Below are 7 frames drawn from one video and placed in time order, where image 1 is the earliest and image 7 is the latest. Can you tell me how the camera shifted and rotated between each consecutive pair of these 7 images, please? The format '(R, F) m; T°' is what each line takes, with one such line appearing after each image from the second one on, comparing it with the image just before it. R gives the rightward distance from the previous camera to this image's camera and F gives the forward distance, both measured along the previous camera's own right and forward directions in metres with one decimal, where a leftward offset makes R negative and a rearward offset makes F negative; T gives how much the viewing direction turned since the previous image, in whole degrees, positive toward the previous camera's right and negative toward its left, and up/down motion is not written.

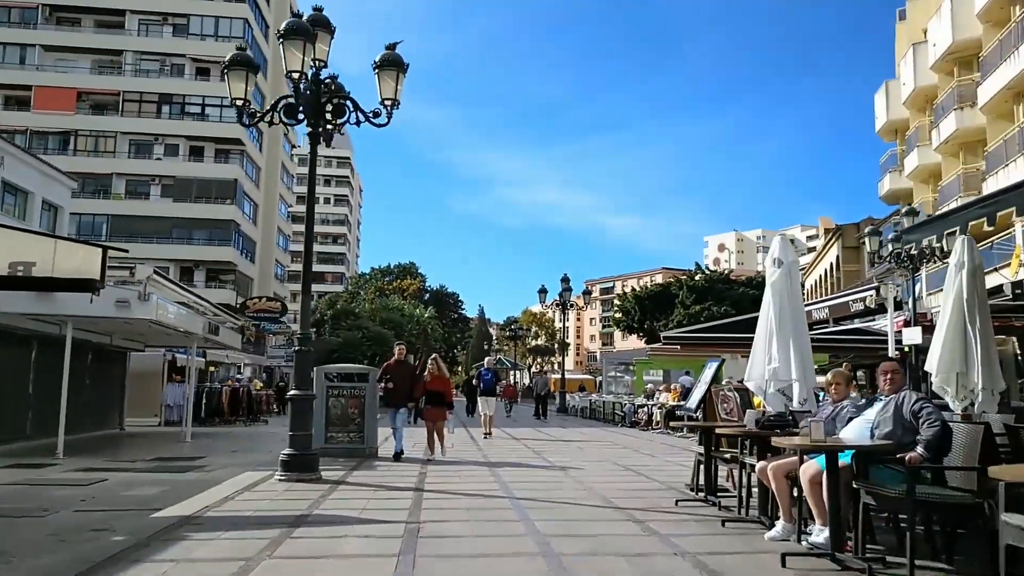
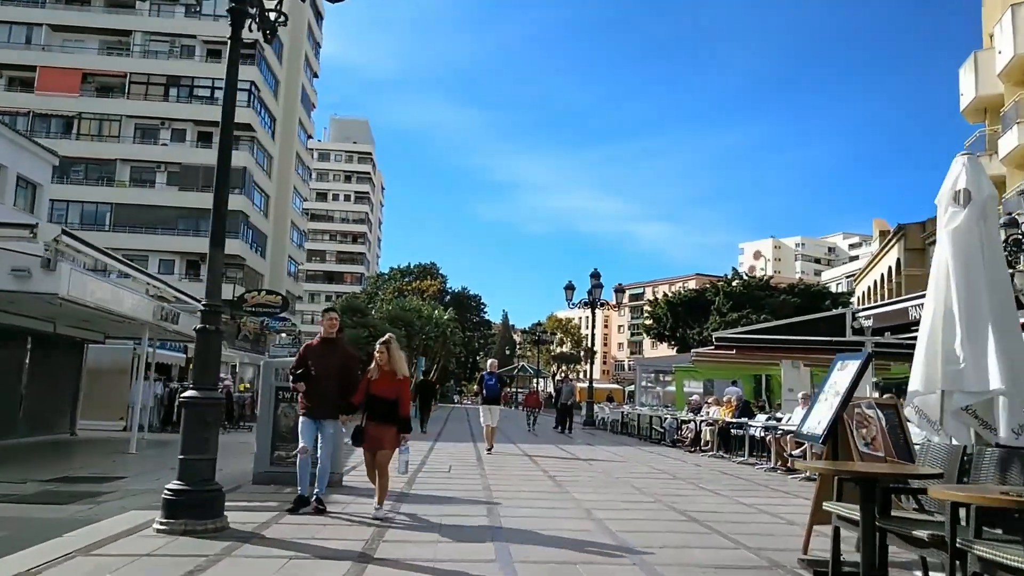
(+0.1, +3.7) m; -2°
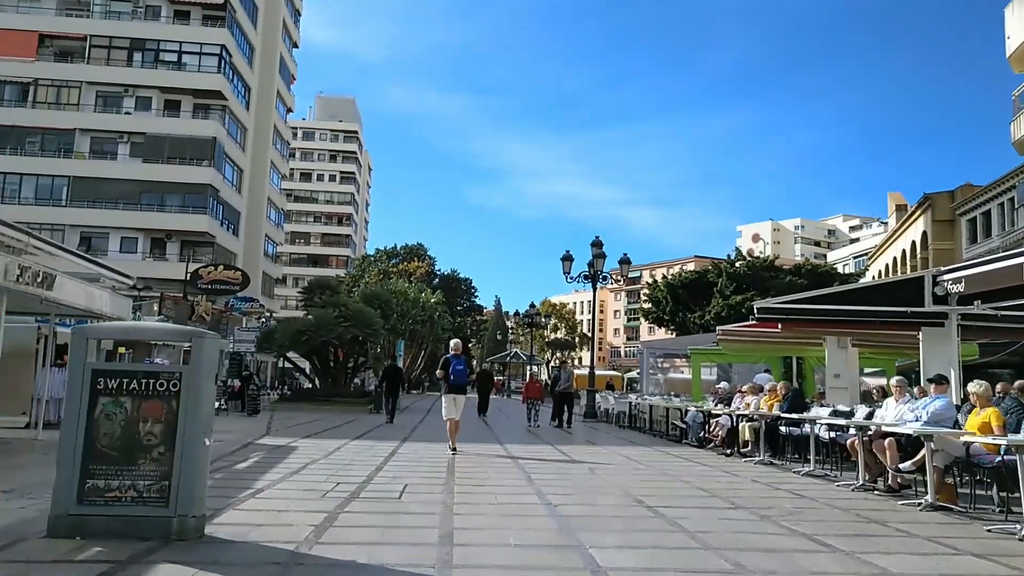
(+0.1, +3.7) m; +1°
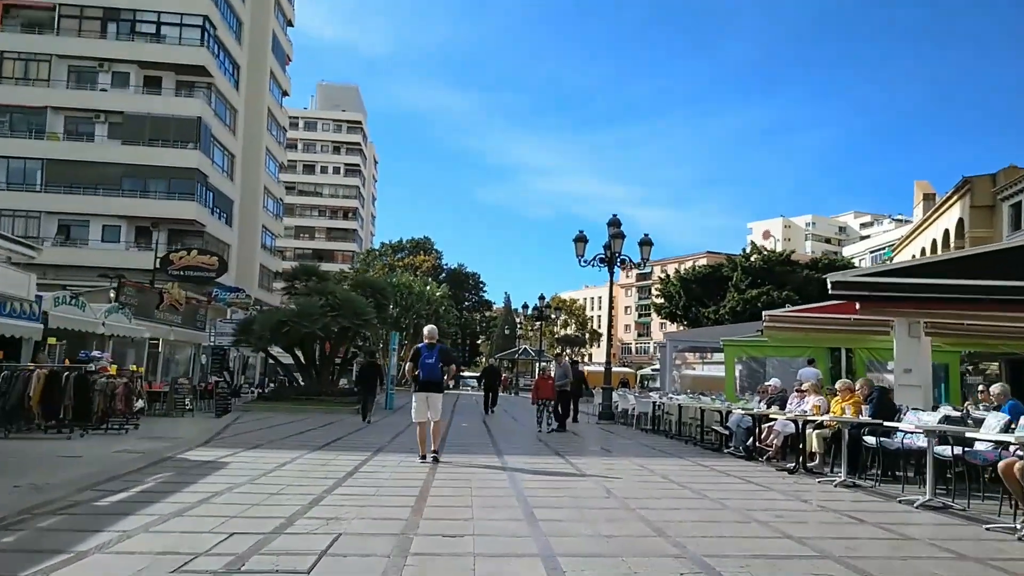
(+0.1, +2.9) m; -1°
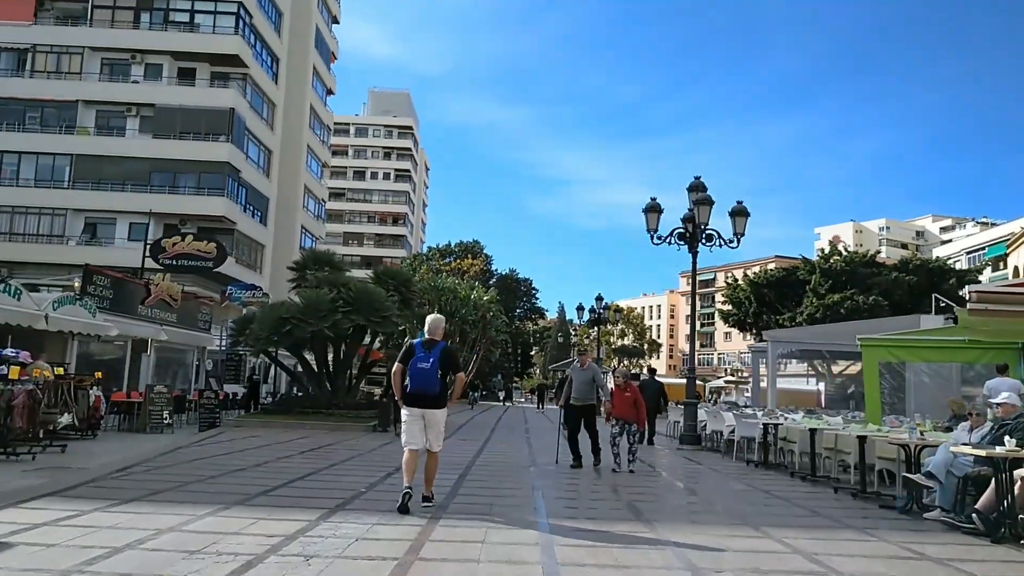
(0.0, +4.8) m; -4°
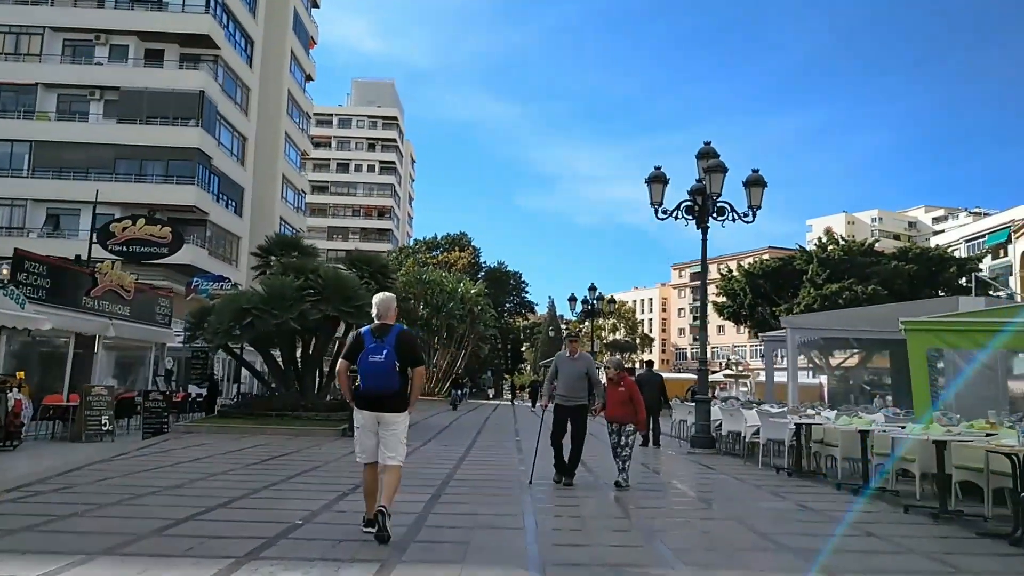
(+0.1, +2.0) m; +1°
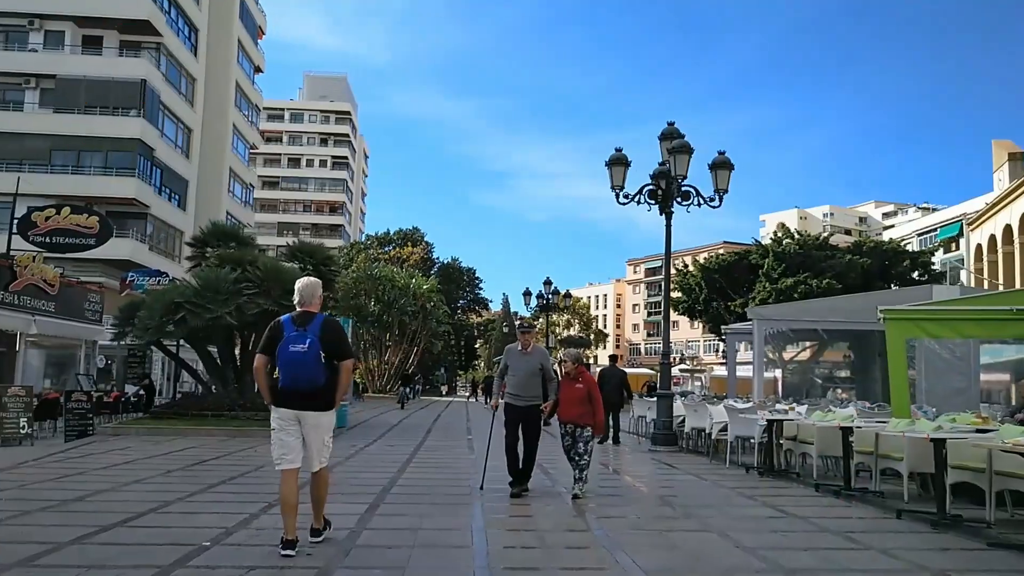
(+0.1, +0.9) m; +3°
